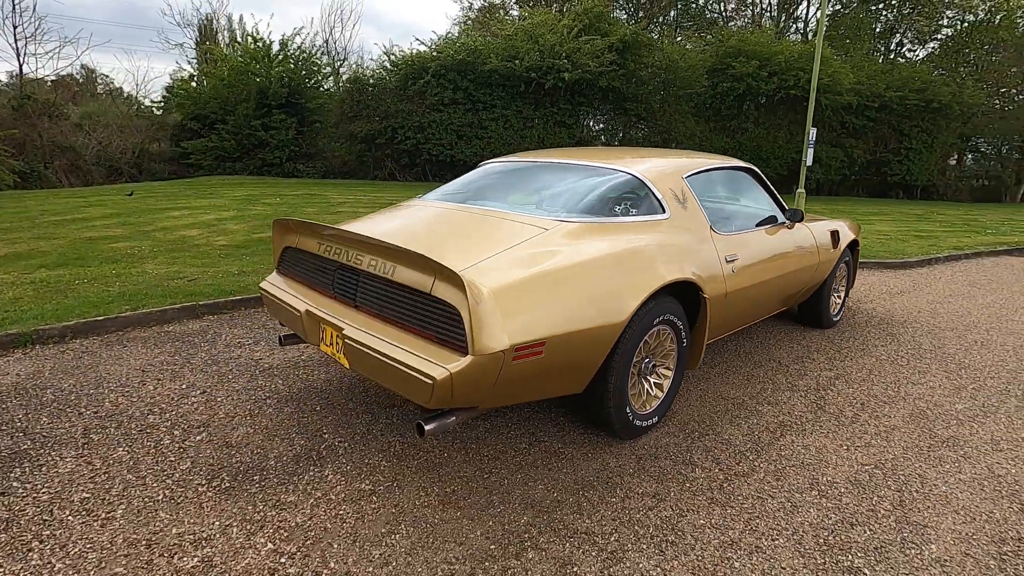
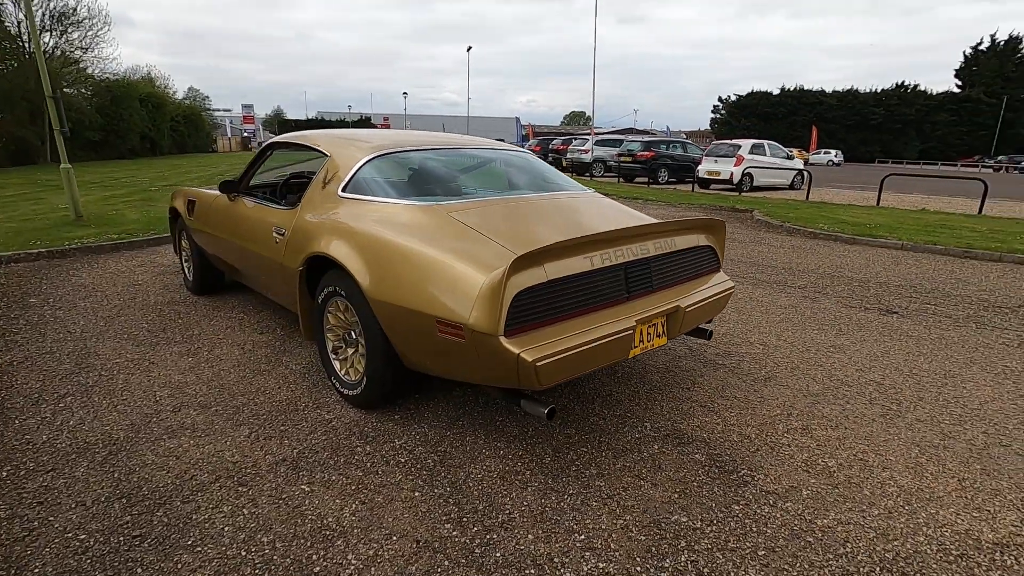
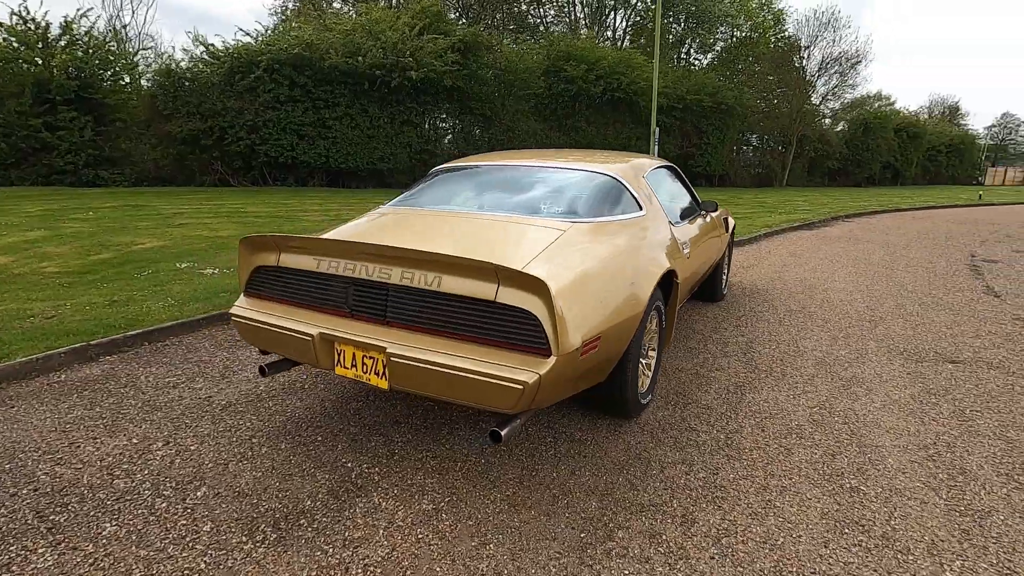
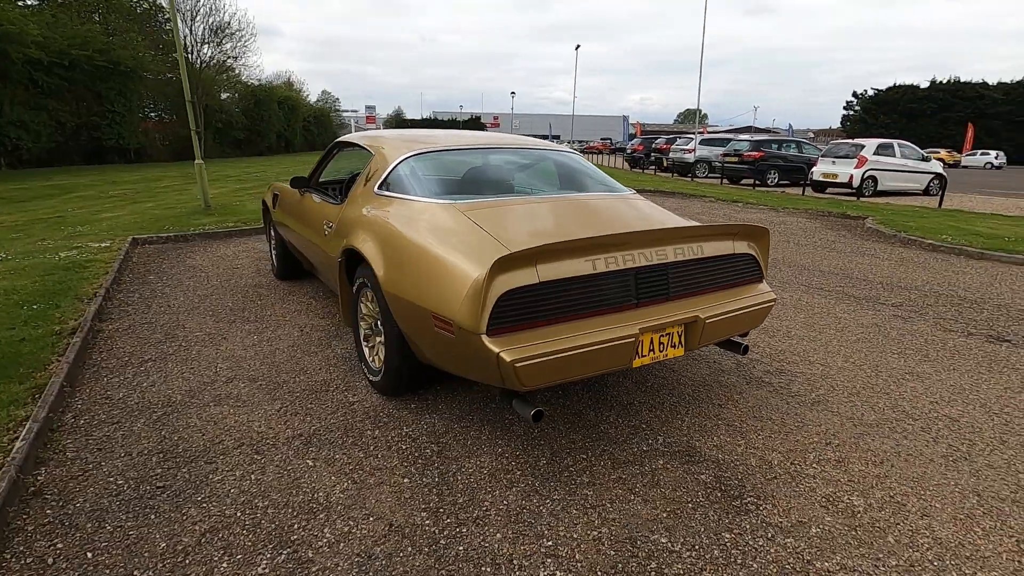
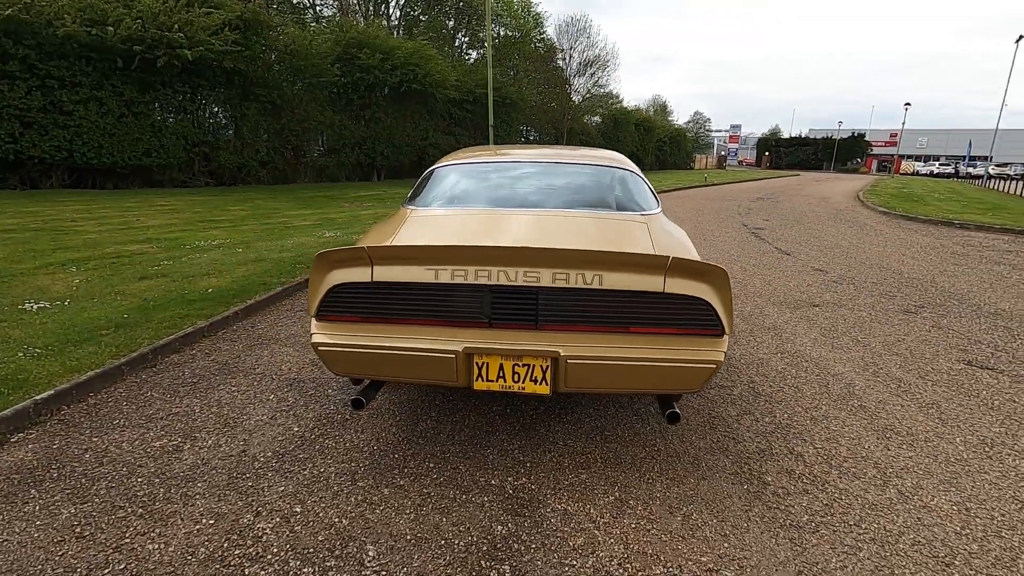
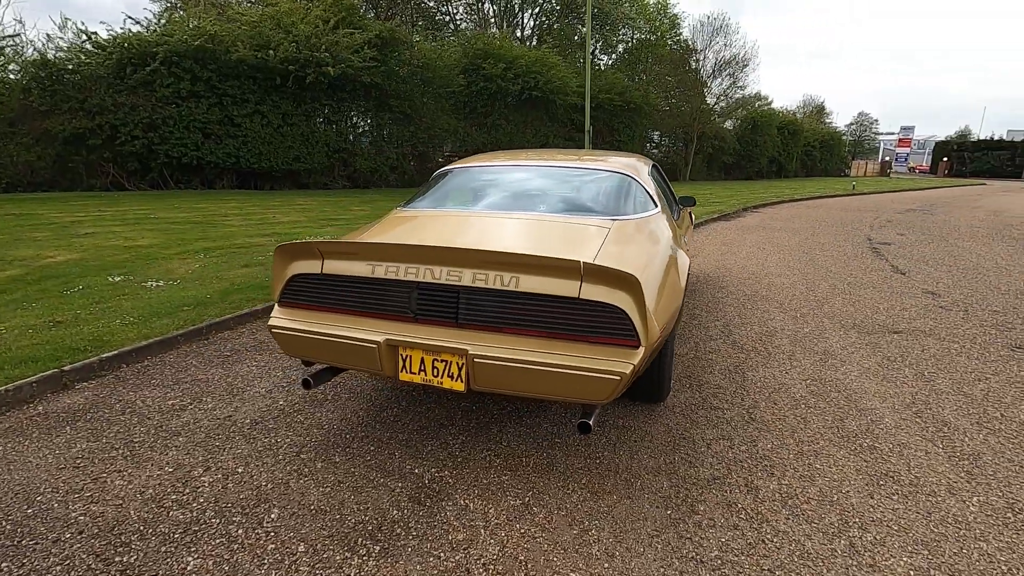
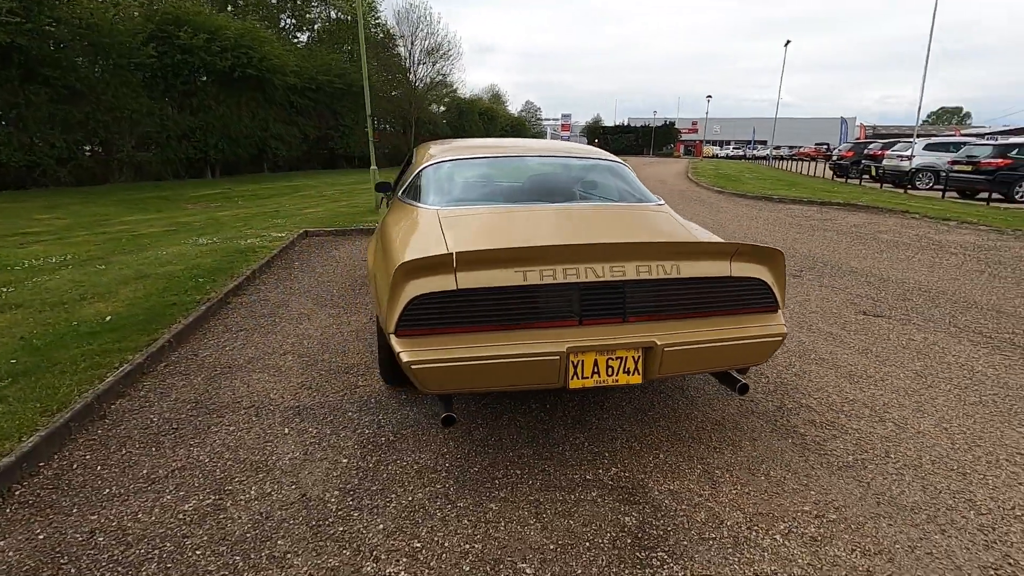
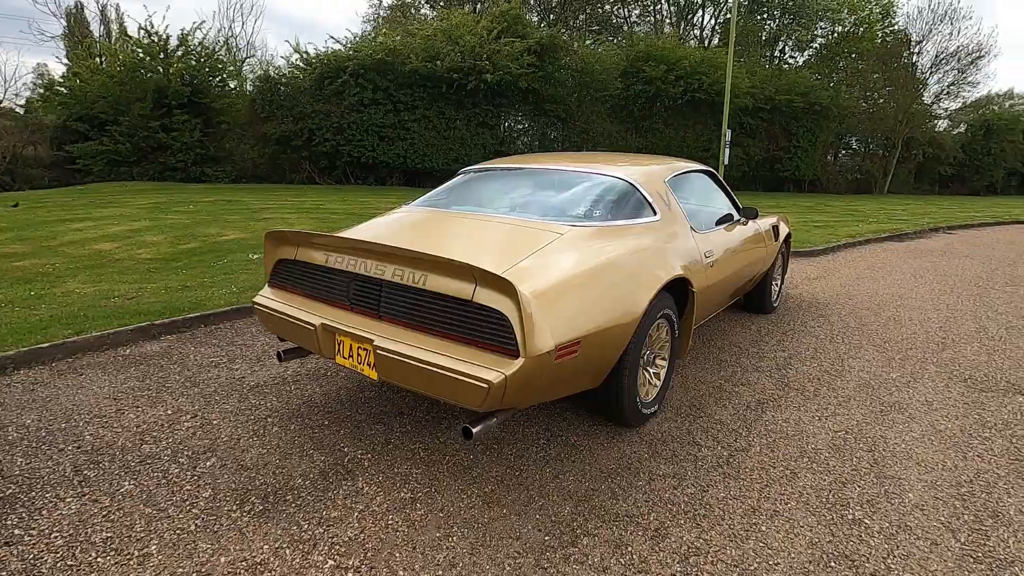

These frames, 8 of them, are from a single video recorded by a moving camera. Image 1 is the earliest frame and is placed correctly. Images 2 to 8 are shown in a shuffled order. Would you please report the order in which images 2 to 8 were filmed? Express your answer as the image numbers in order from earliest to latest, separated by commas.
8, 3, 6, 5, 7, 4, 2
